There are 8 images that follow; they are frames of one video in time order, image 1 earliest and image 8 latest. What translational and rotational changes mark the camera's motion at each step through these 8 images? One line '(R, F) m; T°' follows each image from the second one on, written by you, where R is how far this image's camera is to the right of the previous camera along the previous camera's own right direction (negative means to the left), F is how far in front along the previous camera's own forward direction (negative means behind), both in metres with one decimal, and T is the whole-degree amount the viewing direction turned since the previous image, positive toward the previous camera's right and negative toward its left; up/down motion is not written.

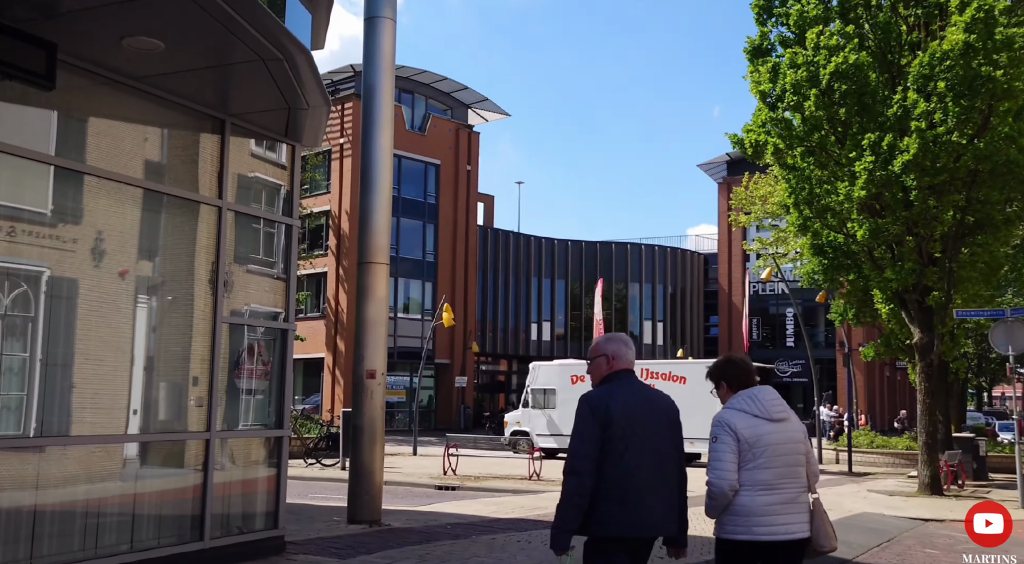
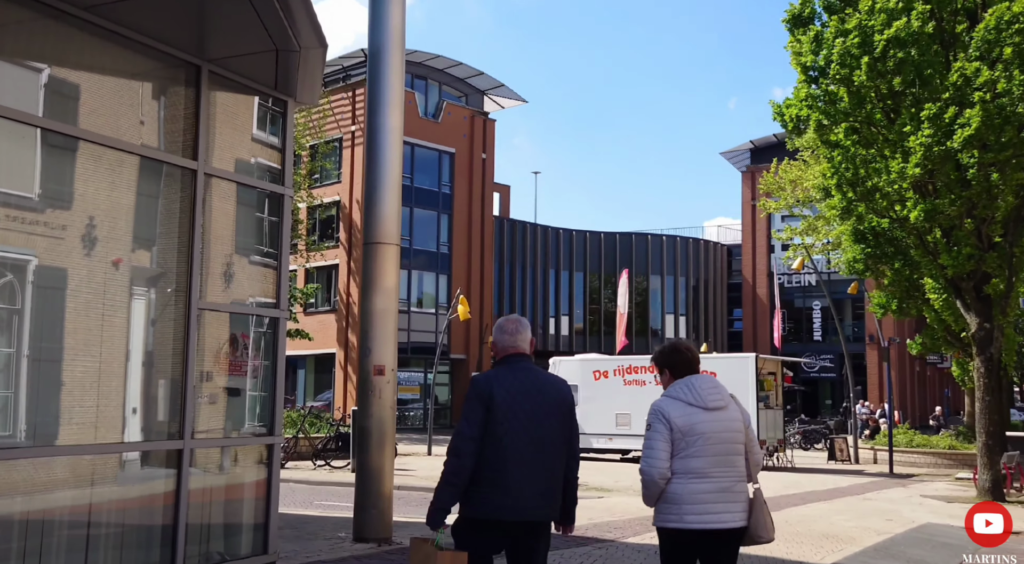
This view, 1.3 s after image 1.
(-0.1, +1.3) m; -1°
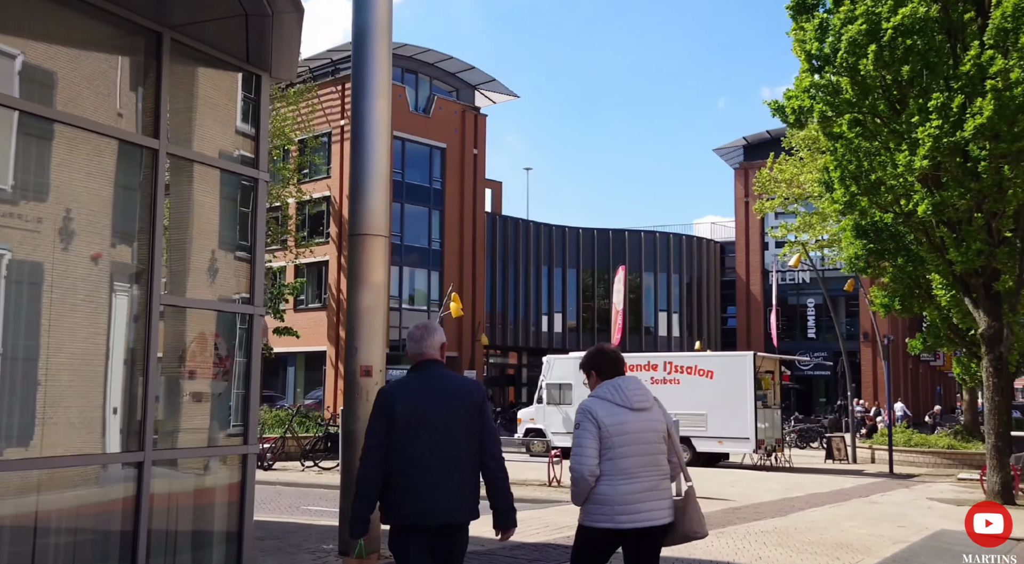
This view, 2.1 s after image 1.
(0.0, +0.5) m; 0°
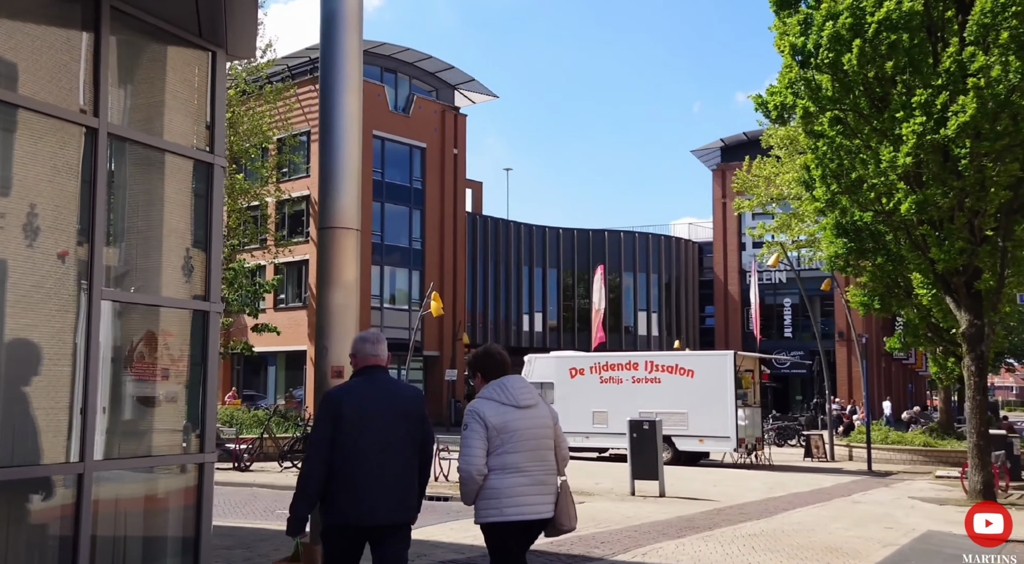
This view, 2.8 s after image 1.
(0.0, +0.1) m; +1°
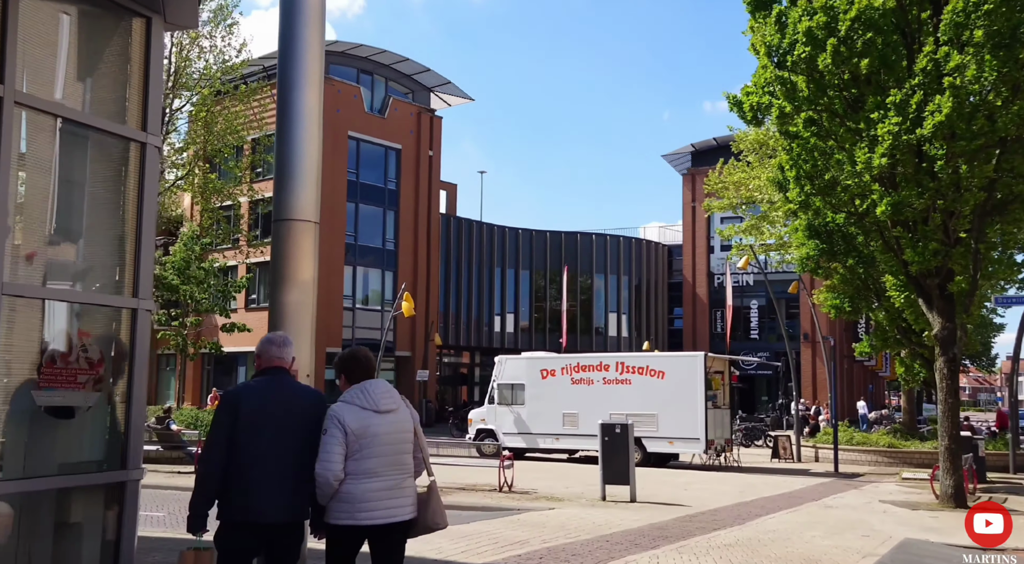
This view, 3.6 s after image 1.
(0.0, +0.3) m; +2°
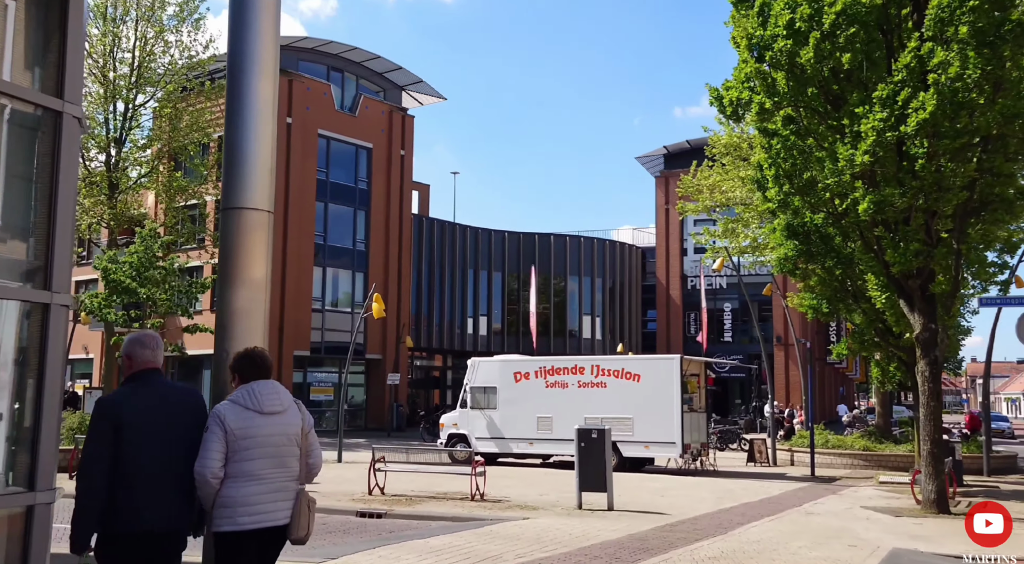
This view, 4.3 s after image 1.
(0.0, +0.5) m; +2°
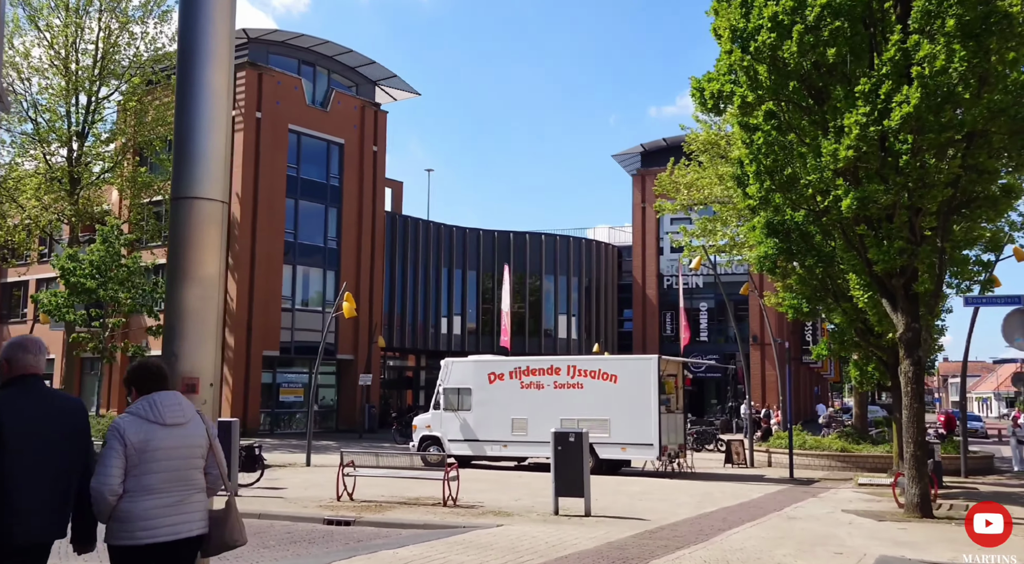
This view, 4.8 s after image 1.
(0.0, +0.5) m; +1°
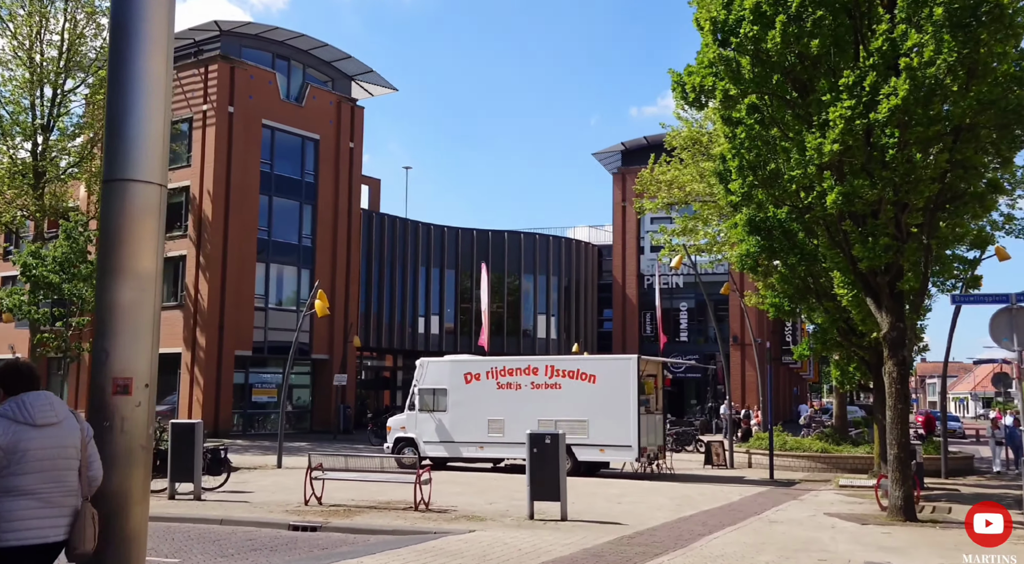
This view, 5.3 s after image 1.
(+0.1, +0.5) m; +1°
